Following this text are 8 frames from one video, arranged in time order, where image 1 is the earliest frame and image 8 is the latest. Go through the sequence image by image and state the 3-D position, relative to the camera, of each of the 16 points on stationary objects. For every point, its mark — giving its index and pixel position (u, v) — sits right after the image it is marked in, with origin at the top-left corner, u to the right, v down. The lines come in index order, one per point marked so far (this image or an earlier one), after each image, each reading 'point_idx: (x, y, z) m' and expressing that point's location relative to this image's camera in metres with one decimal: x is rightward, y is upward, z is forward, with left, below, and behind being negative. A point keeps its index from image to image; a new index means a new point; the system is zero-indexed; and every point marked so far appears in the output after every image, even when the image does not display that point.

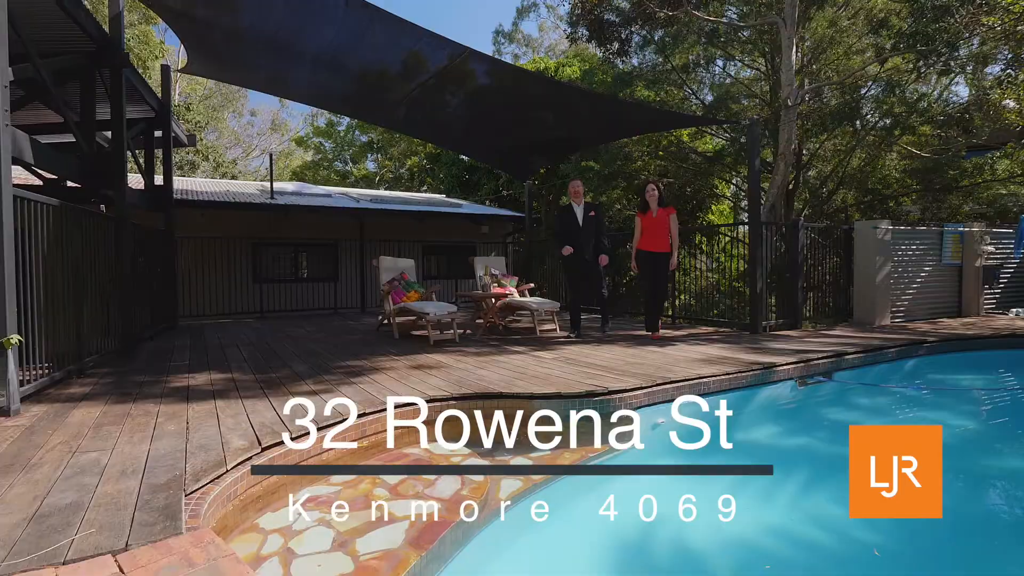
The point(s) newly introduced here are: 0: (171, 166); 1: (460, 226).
0: (-4.6, +1.6, +7.2) m
1: (-1.2, +1.4, +11.8) m
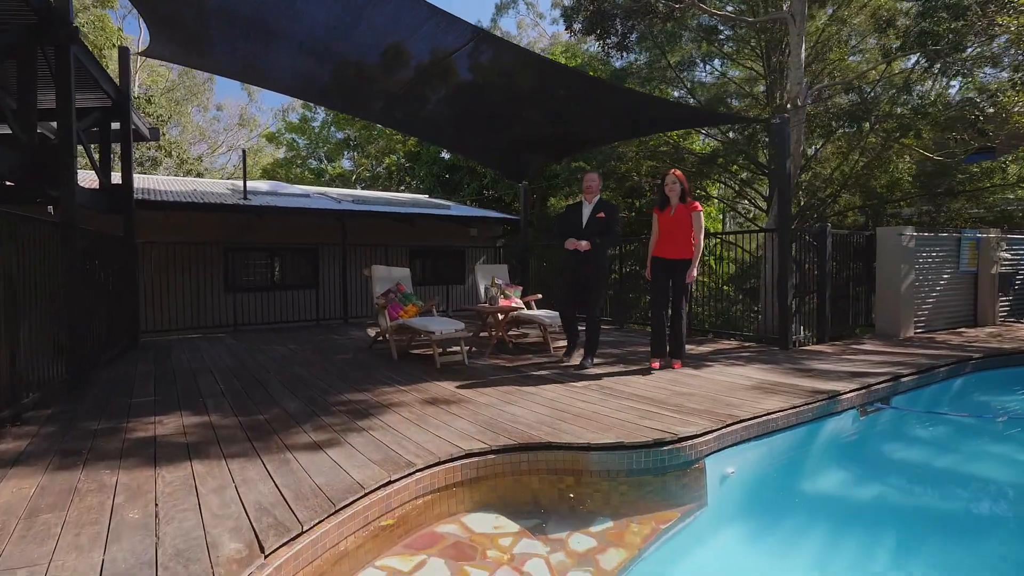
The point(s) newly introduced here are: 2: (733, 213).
0: (-4.6, +1.5, +6.3) m
1: (-1.3, +1.2, +11.1) m
2: (+6.1, +2.1, +14.6) m
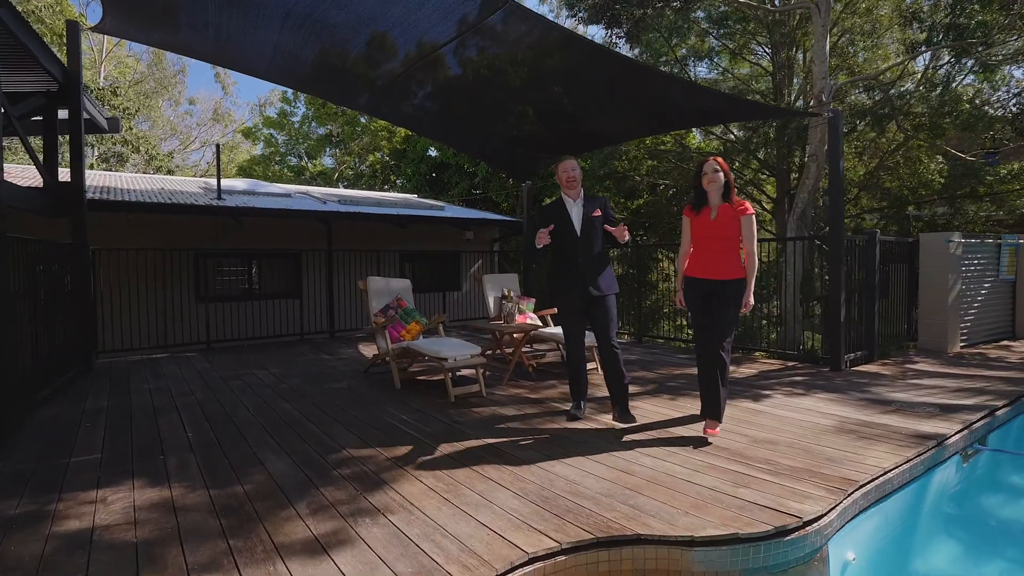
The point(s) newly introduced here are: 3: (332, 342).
0: (-4.4, +1.3, +5.4) m
1: (-1.3, +1.1, +10.3) m
2: (+6.0, +2.0, +14.1) m
3: (-2.5, -0.8, +7.3) m
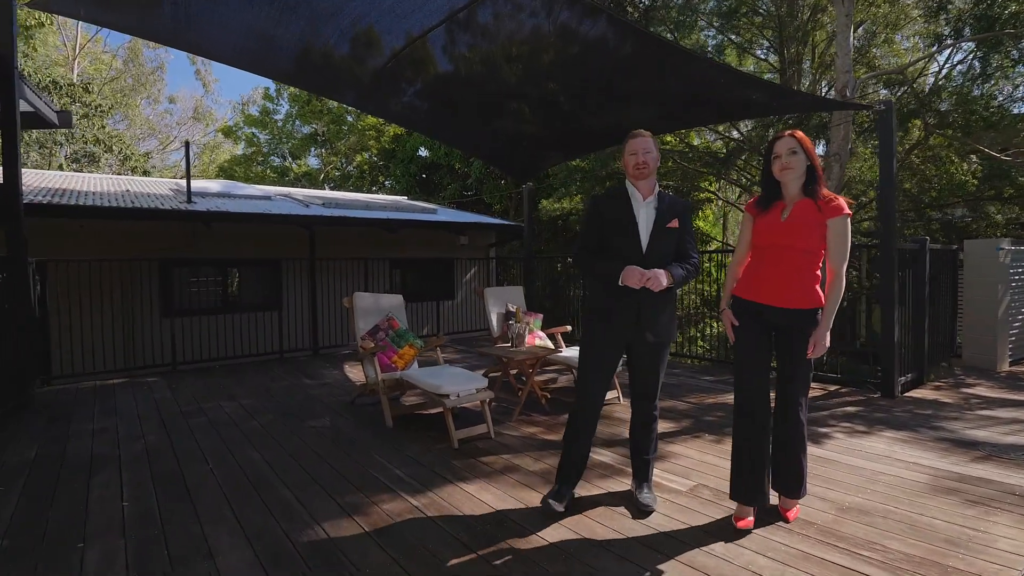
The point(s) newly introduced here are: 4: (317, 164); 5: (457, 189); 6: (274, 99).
0: (-4.3, +1.2, +4.6) m
1: (-1.4, +0.9, +9.6) m
2: (+5.8, +1.9, +13.5) m
3: (-2.4, -0.9, +6.5) m
4: (-7.4, +4.7, +19.9) m
5: (-1.6, +2.9, +15.2) m
6: (-8.9, +7.0, +19.5) m
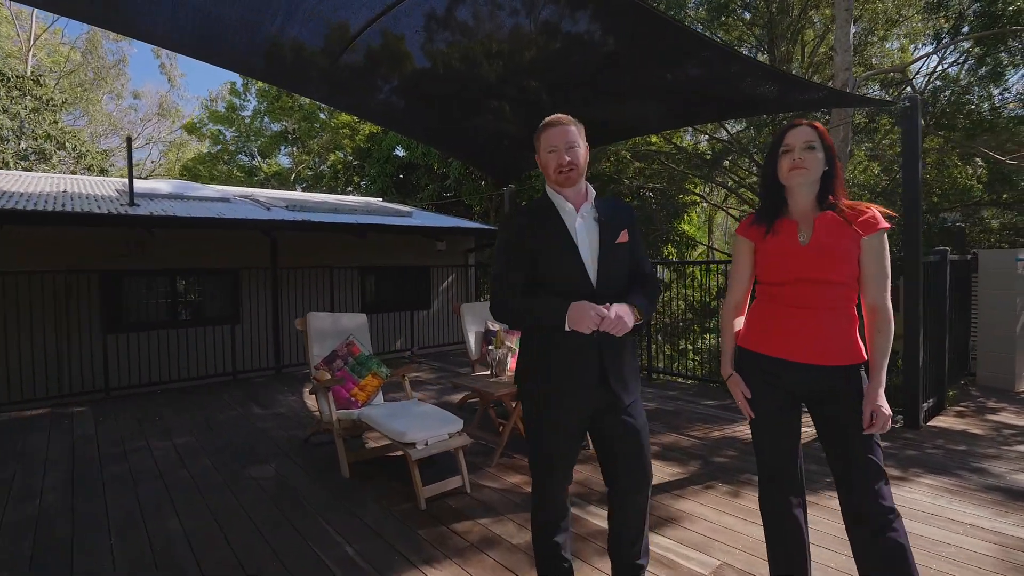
0: (-4.5, +1.0, +3.9) m
1: (-1.7, +0.8, +8.9) m
2: (+5.4, +1.7, +13.1) m
3: (-2.7, -1.1, +5.8) m
4: (-8.1, +4.5, +19.1) m
5: (-2.1, +2.7, +14.6) m
6: (-9.6, +6.8, +18.6) m
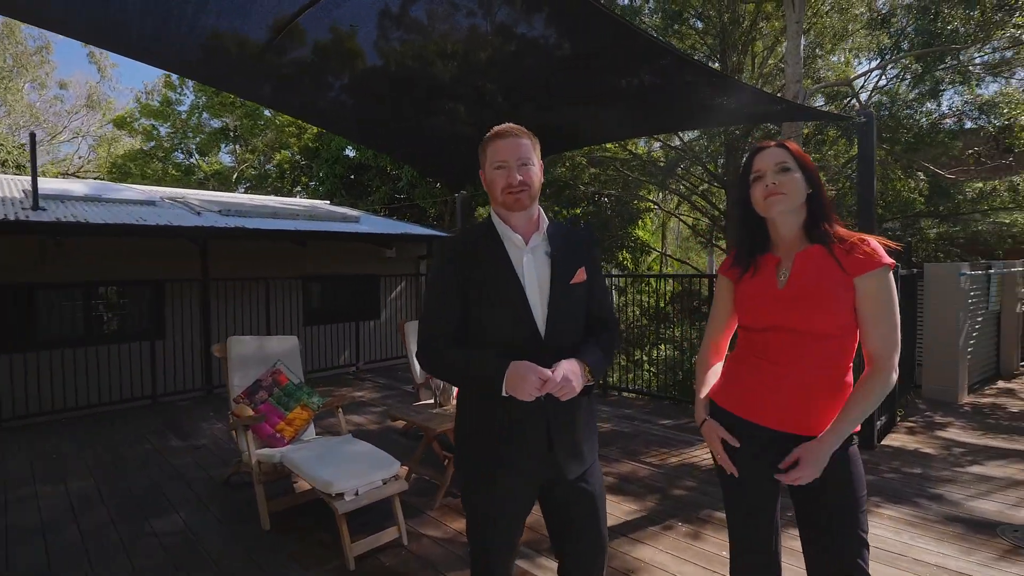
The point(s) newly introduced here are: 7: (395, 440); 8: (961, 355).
0: (-4.8, +0.9, +3.2) m
1: (-2.5, +0.6, +8.5) m
2: (+4.2, +1.6, +13.2) m
3: (-3.2, -1.2, +5.3) m
4: (-9.6, +4.3, +18.1) m
5: (-3.3, +2.6, +14.1) m
6: (-11.1, +6.6, +17.5) m
7: (-0.9, -1.2, +4.2) m
8: (+4.6, -0.7, +5.4) m
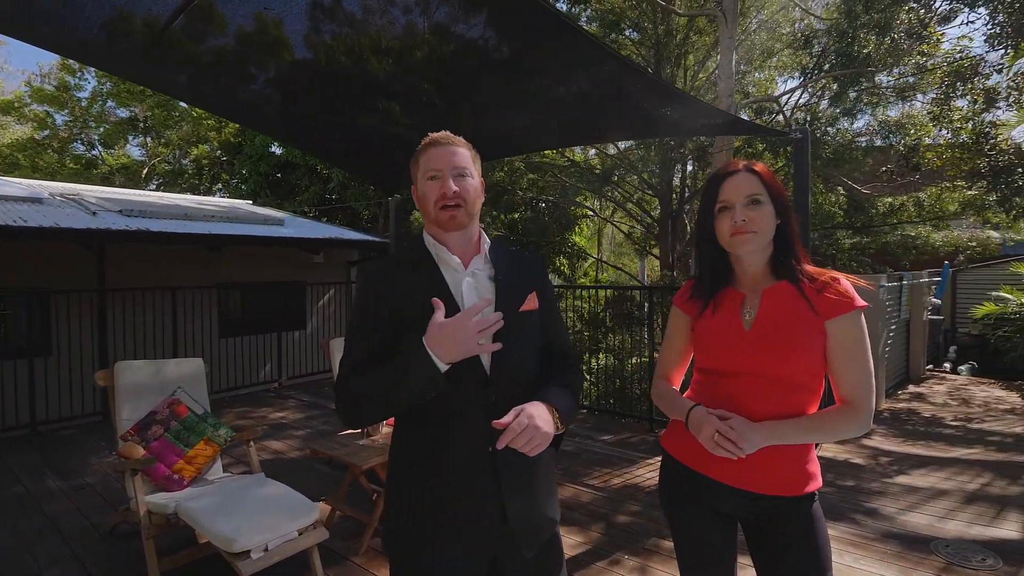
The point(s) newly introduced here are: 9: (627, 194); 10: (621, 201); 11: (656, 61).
0: (-5.2, +0.8, +2.4) m
1: (-3.4, +0.5, +7.9) m
2: (+2.7, +1.4, +13.4) m
3: (-3.8, -1.3, +4.6) m
4: (-11.7, +4.2, +16.6) m
5: (-4.9, +2.4, +13.3) m
6: (-13.0, +6.5, +15.9) m
7: (-1.4, -1.3, +3.8) m
8: (+4.0, -0.8, +5.7) m
9: (+2.2, +1.8, +10.1) m
10: (+2.2, +1.7, +10.4) m
11: (+2.9, +4.5, +10.4) m
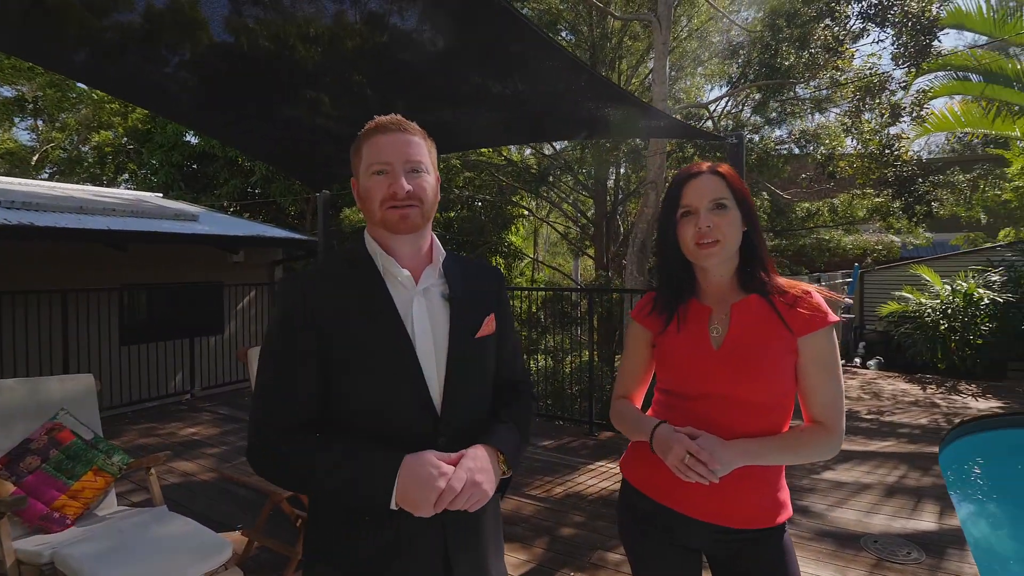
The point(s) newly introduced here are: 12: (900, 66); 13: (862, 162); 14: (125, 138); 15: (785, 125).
0: (-5.4, +0.7, +1.5) m
1: (-4.3, +0.5, +7.2) m
2: (+1.1, +1.4, +13.4) m
3: (-4.2, -1.4, +4.0) m
4: (-13.6, +4.1, +14.9) m
5: (-6.5, +2.4, +12.5) m
6: (-14.8, +6.5, +14.0) m
7: (-1.8, -1.3, +3.5) m
8: (+3.3, -0.8, +5.9) m
9: (+1.0, +1.8, +10.1) m
10: (+1.0, +1.7, +10.5) m
11: (+1.6, +4.5, +10.5) m
12: (+5.1, +2.9, +7.0) m
13: (+5.0, +1.8, +7.6) m
14: (-10.2, +3.9, +14.0) m
15: (+4.4, +2.6, +8.4) m
